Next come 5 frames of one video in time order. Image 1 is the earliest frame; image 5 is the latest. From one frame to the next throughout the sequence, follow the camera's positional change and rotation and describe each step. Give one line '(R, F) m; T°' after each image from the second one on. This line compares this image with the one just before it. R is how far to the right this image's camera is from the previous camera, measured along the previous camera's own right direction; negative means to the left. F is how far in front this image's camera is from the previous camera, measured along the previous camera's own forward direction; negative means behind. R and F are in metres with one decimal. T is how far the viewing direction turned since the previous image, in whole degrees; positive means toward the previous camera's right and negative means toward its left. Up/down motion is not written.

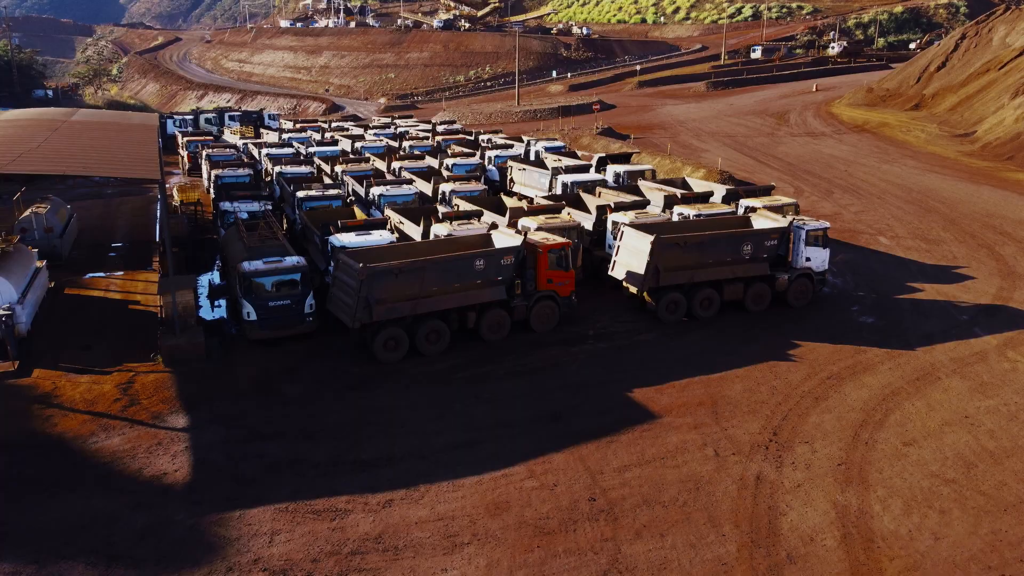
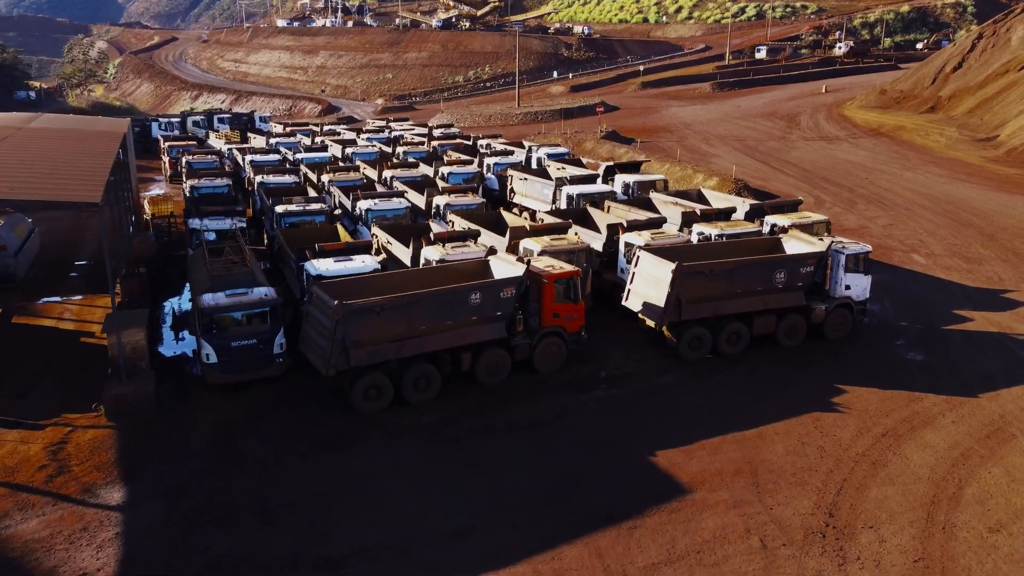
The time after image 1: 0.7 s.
(0.0, +2.4) m; 0°
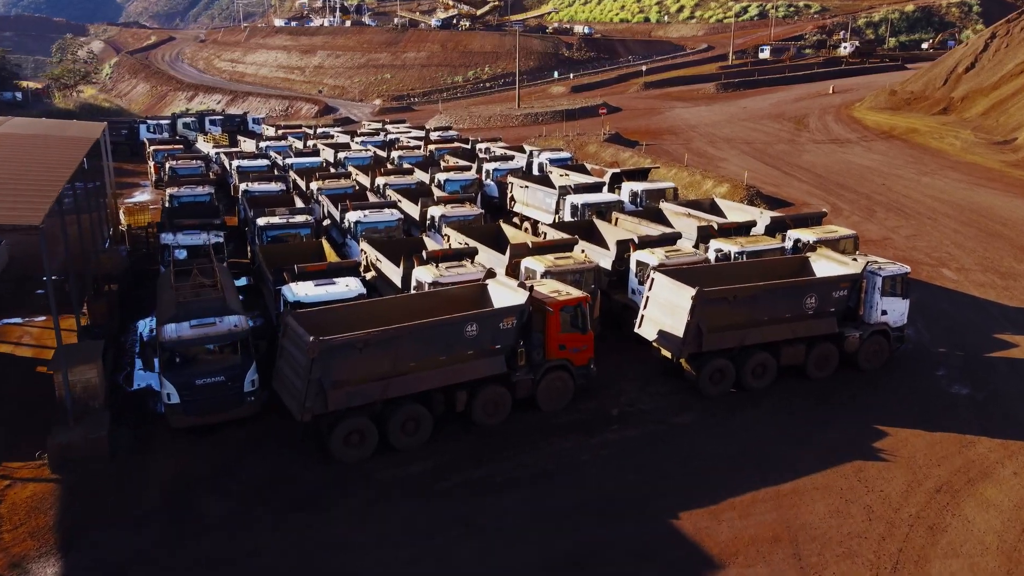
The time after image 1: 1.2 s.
(0.0, +1.7) m; 0°
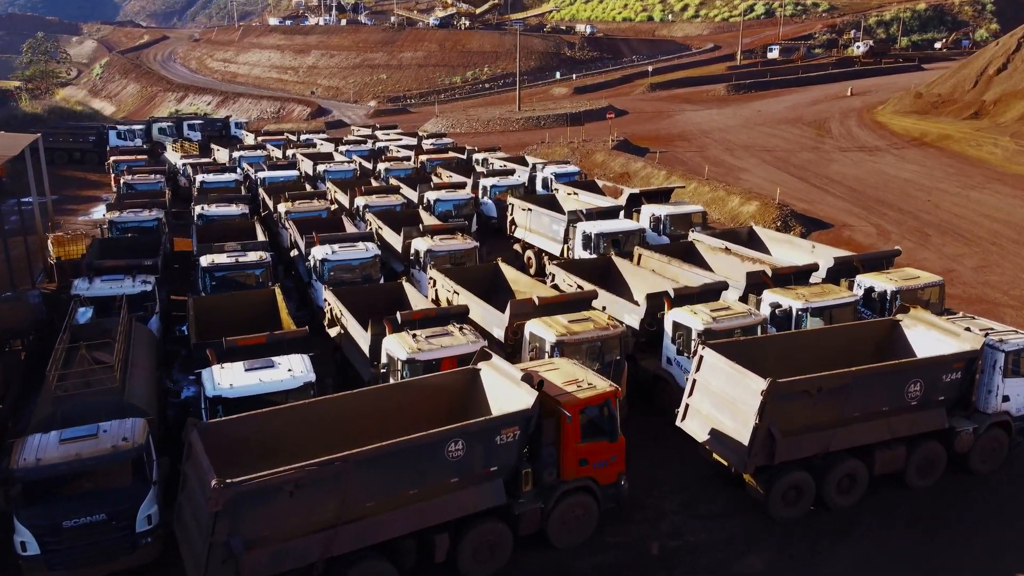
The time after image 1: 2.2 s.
(0.0, +4.0) m; 0°
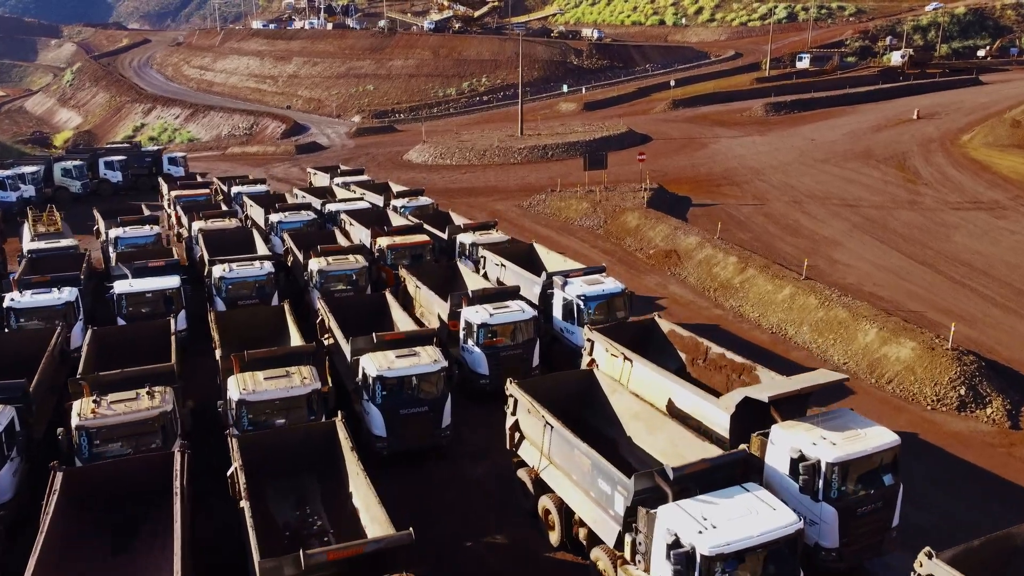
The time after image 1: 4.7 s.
(0.0, +11.7) m; 0°
